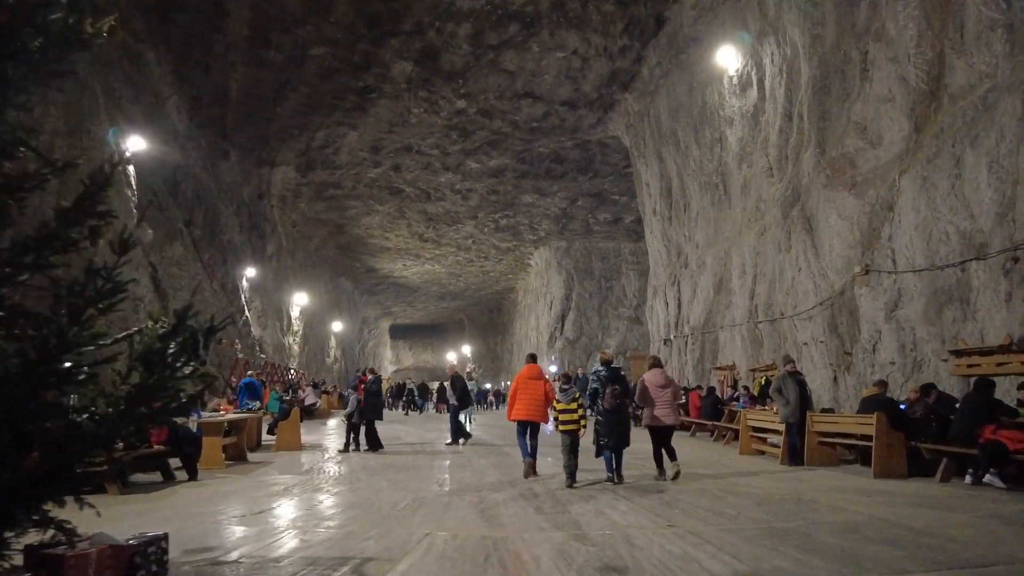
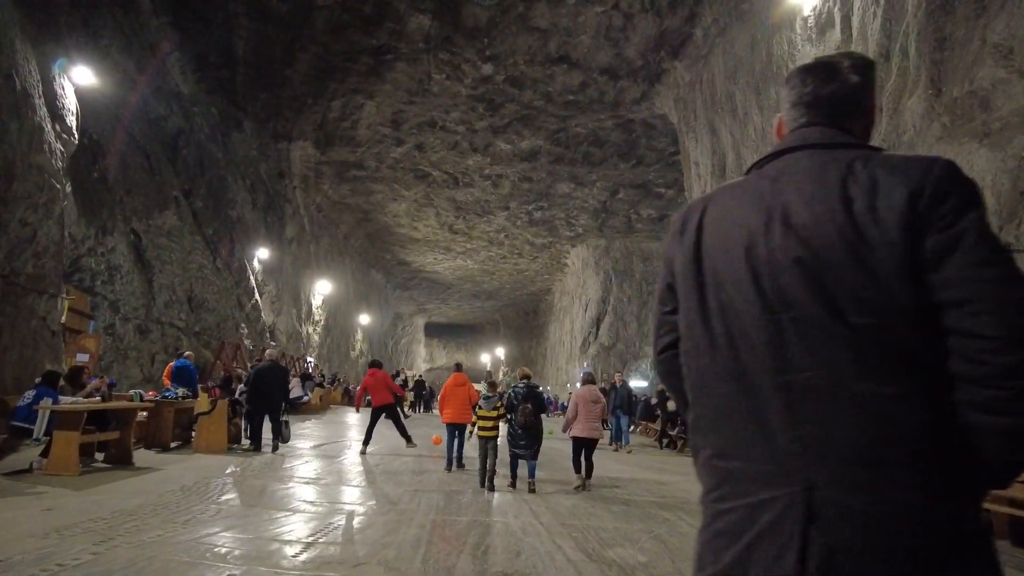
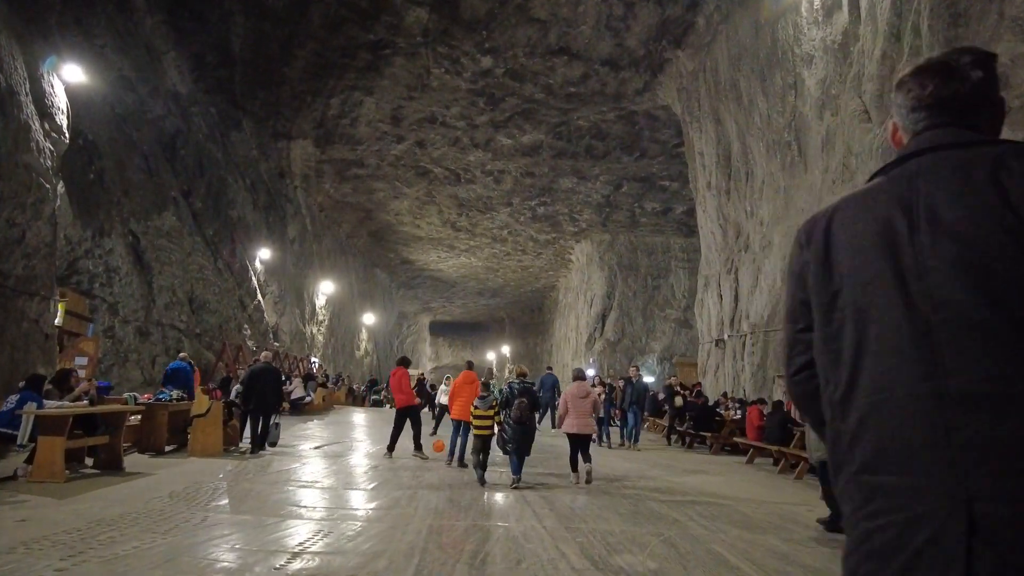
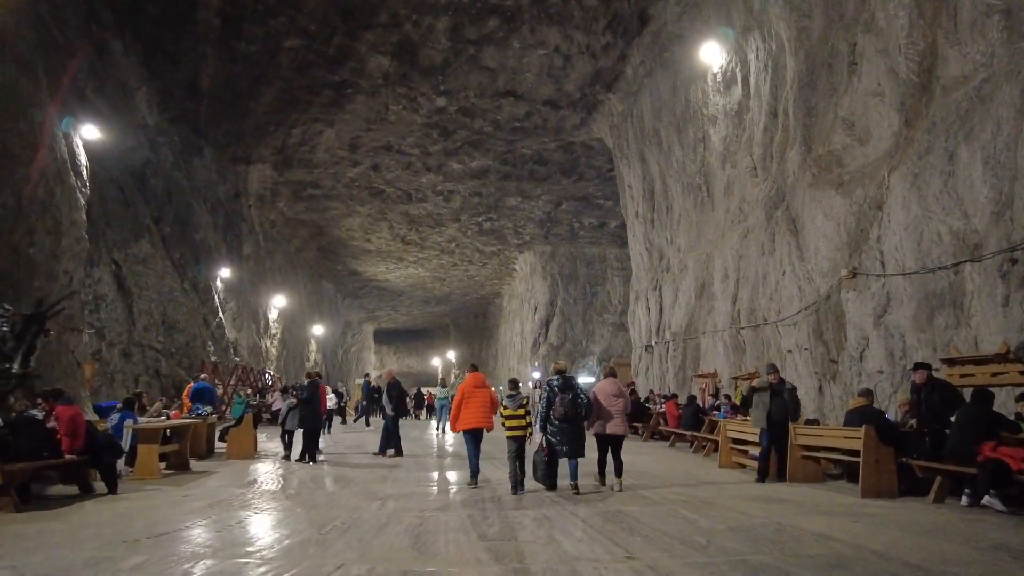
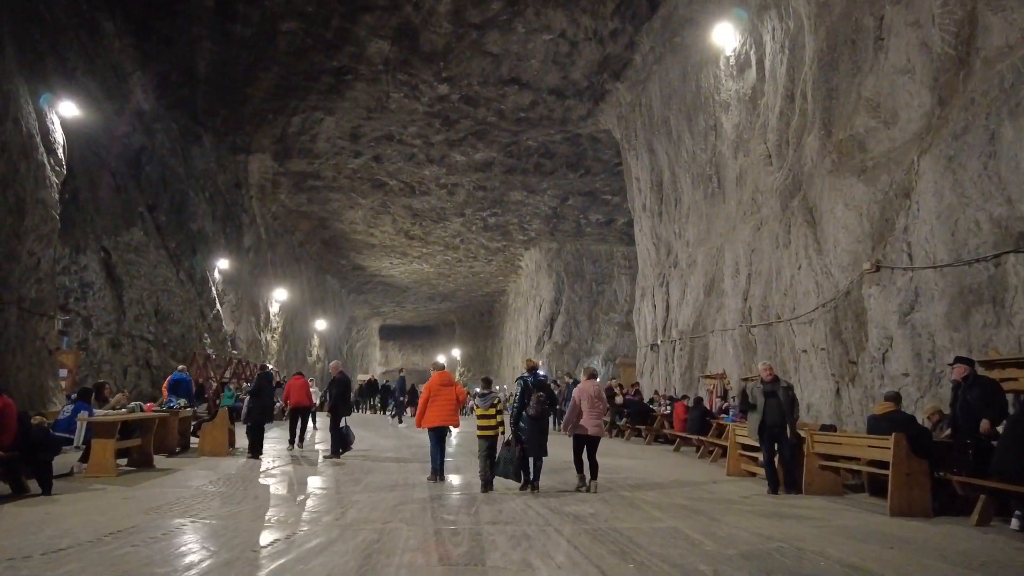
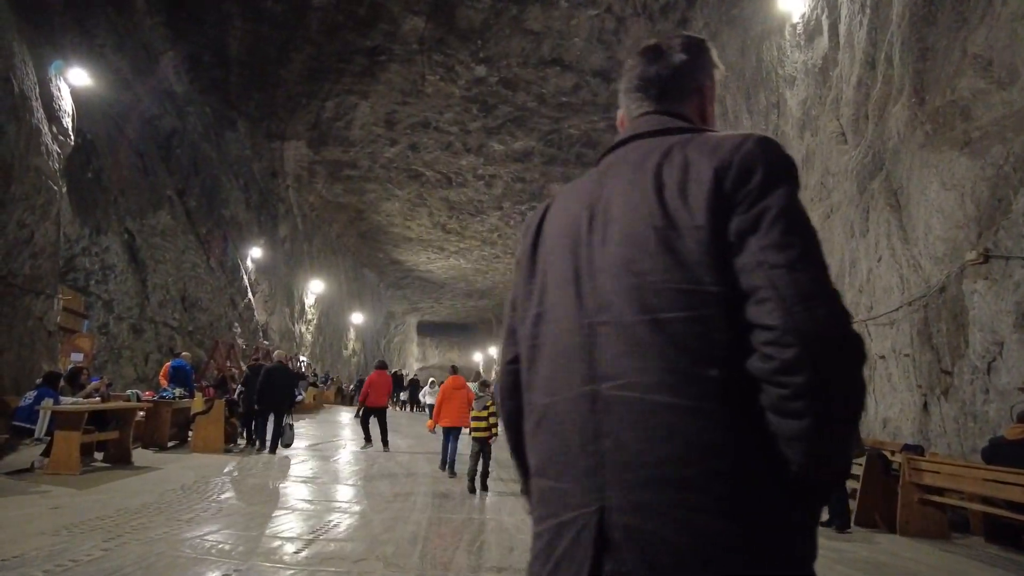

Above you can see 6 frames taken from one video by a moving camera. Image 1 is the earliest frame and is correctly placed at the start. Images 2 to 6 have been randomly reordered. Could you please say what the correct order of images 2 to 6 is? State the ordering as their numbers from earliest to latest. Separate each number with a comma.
4, 5, 6, 2, 3
